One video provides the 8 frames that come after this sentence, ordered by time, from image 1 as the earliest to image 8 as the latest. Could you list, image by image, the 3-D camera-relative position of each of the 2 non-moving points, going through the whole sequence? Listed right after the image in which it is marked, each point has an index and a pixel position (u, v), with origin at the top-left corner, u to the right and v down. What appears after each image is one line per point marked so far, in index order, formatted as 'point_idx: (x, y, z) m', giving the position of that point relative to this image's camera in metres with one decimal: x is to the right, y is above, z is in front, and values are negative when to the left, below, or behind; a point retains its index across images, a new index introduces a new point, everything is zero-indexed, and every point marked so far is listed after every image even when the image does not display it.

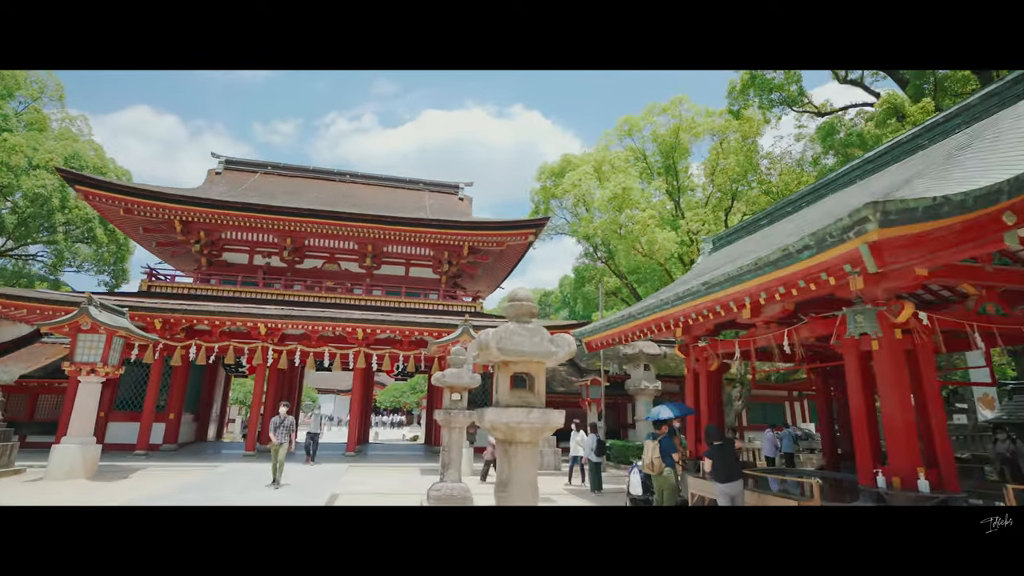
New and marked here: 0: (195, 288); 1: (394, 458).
0: (-8.7, 0.0, +14.3) m
1: (-3.3, -4.8, +14.7) m
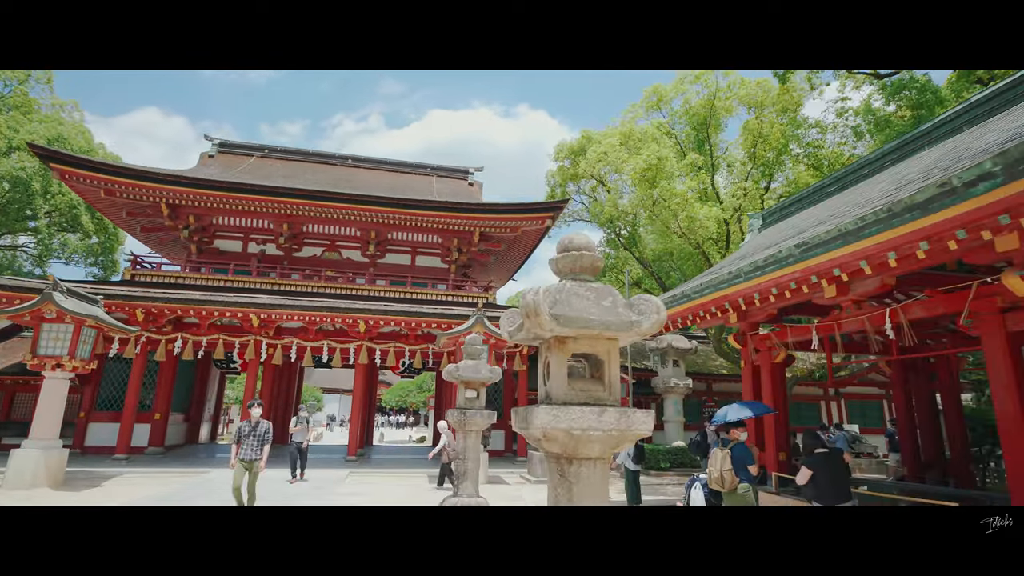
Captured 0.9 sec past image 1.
0: (-8.3, +0.3, +13.1) m
1: (-2.9, -4.5, +13.5) m
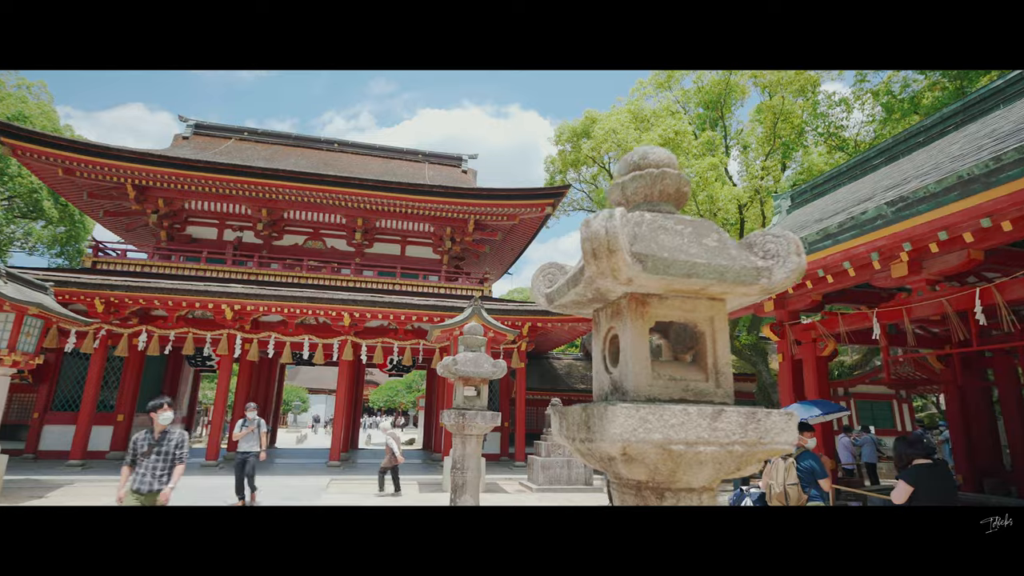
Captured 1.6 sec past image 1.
0: (-8.3, +0.5, +12.0) m
1: (-3.0, -4.3, +12.4) m
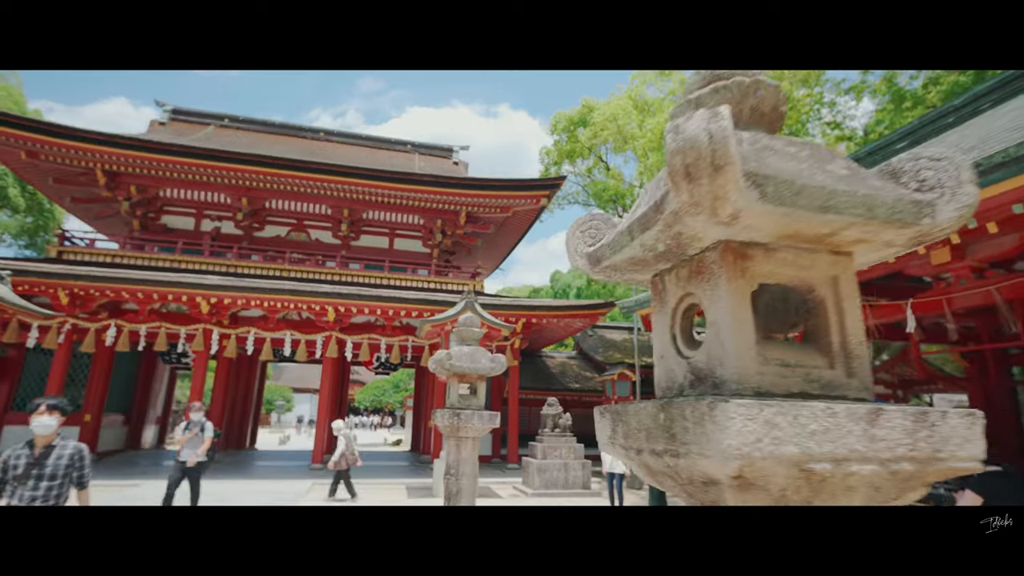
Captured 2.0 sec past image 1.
0: (-8.4, +0.7, +11.3) m
1: (-3.2, -4.2, +11.8) m
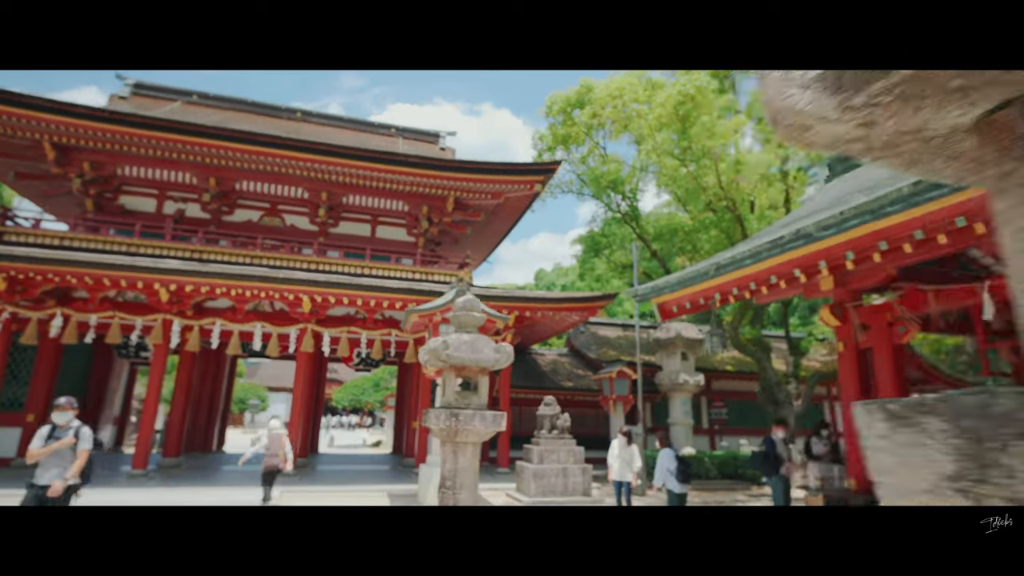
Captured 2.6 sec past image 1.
0: (-8.6, +1.0, +10.2) m
1: (-3.4, -3.9, +10.9) m
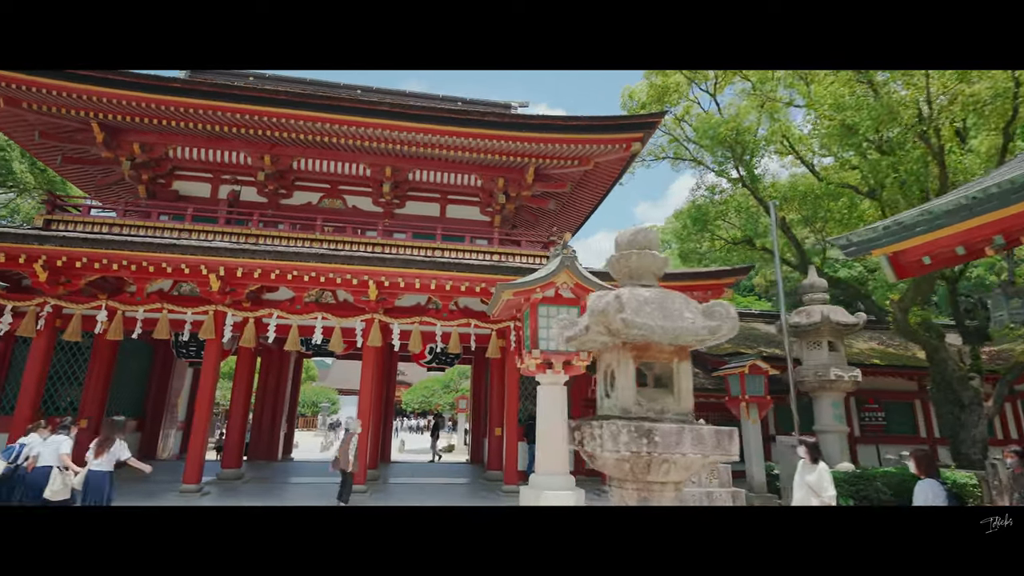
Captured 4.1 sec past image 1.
0: (-6.9, +1.1, +9.2) m
1: (-1.5, -3.7, +9.3) m
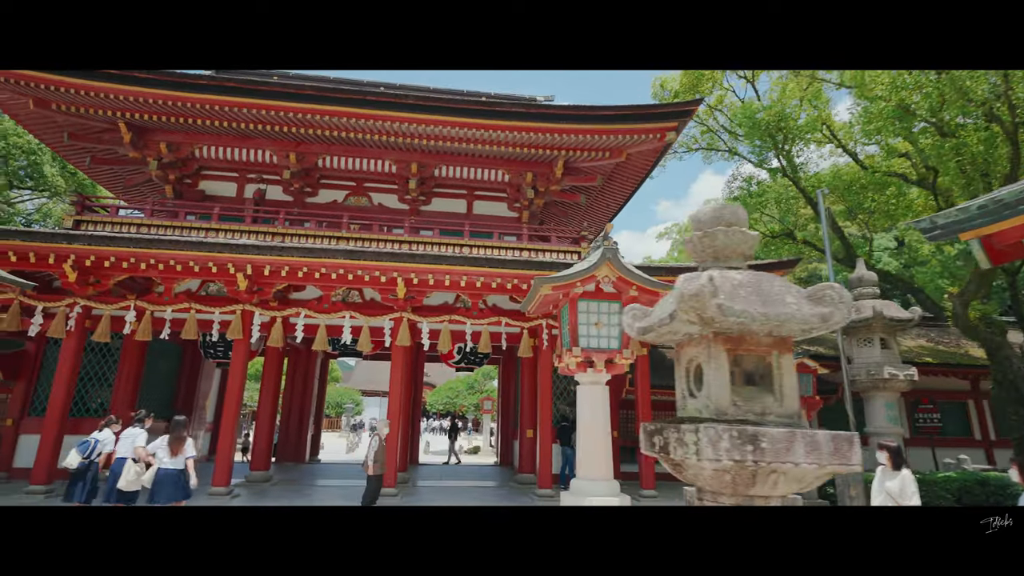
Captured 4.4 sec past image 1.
0: (-6.4, +1.1, +9.1) m
1: (-0.9, -3.6, +9.1) m
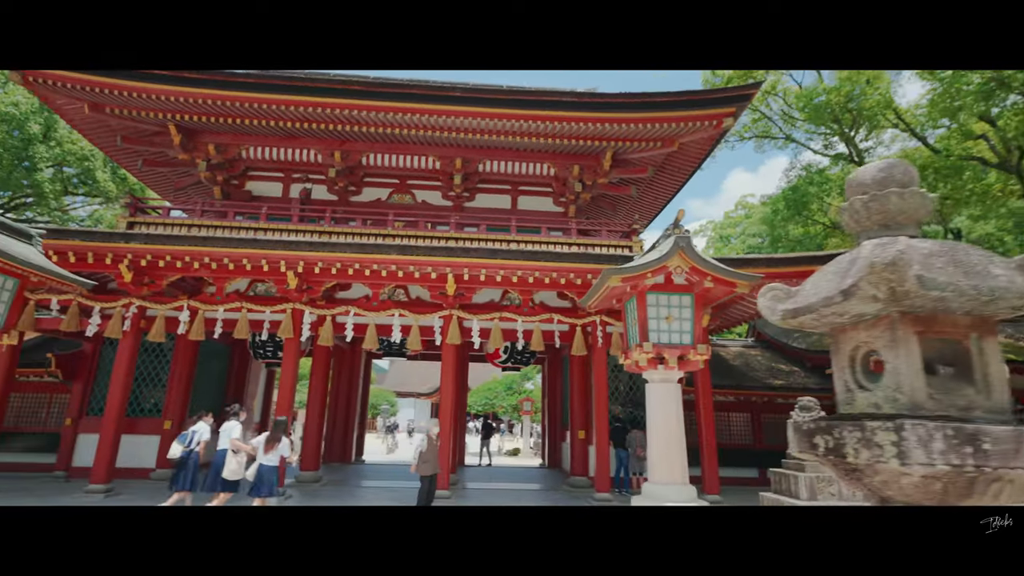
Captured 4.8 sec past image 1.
0: (-5.5, +1.1, +9.2) m
1: (0.0, -3.6, +8.8) m
